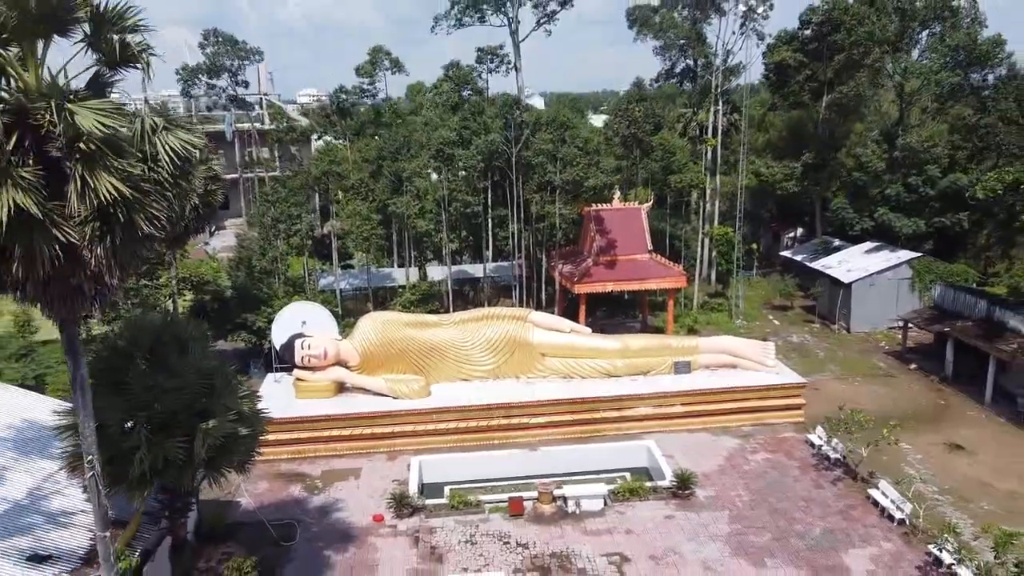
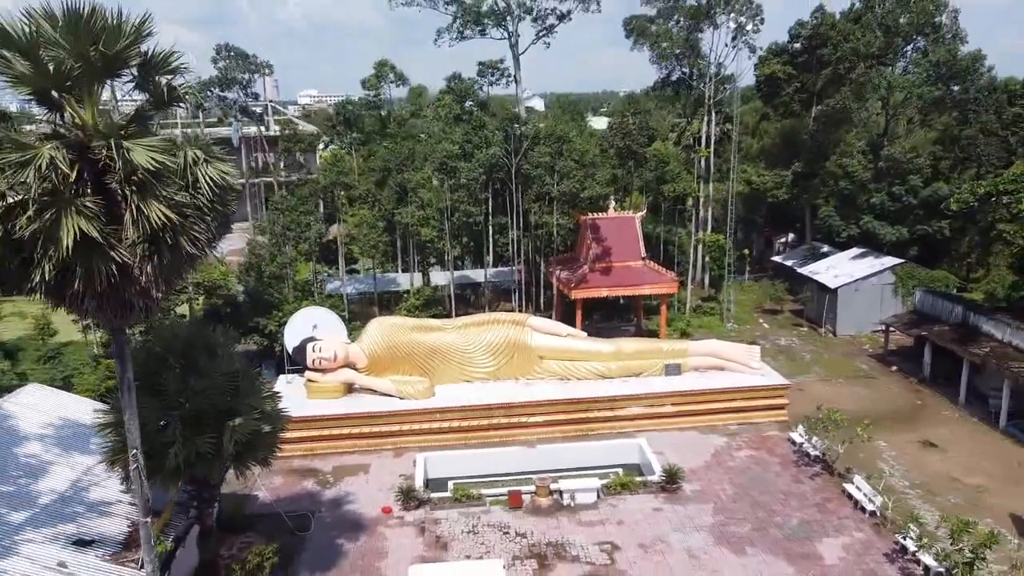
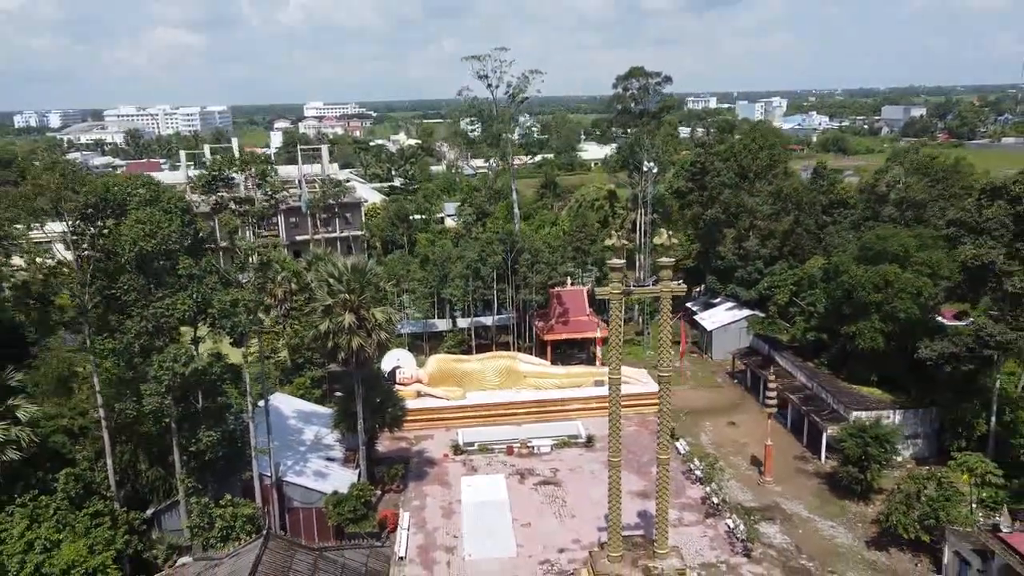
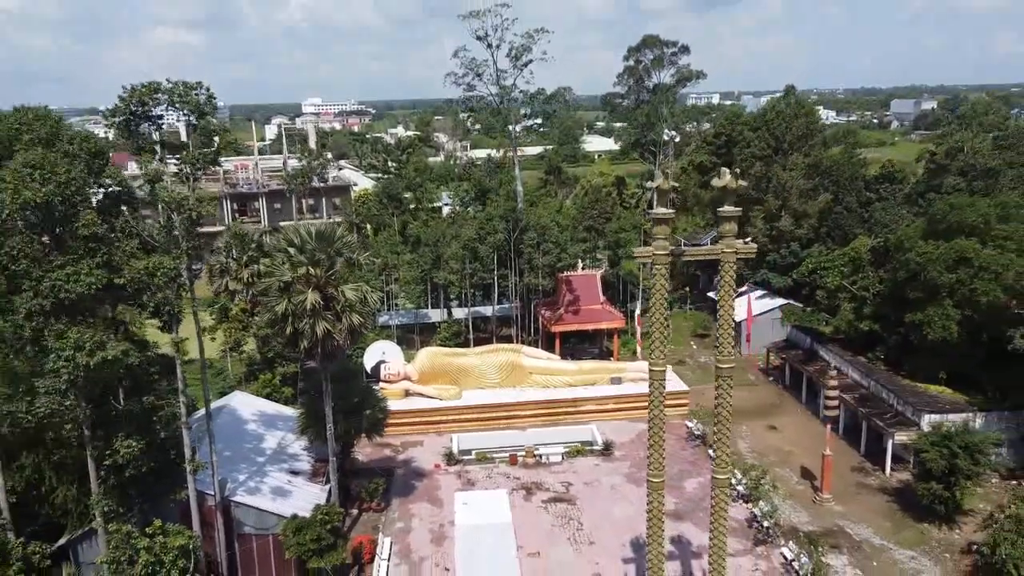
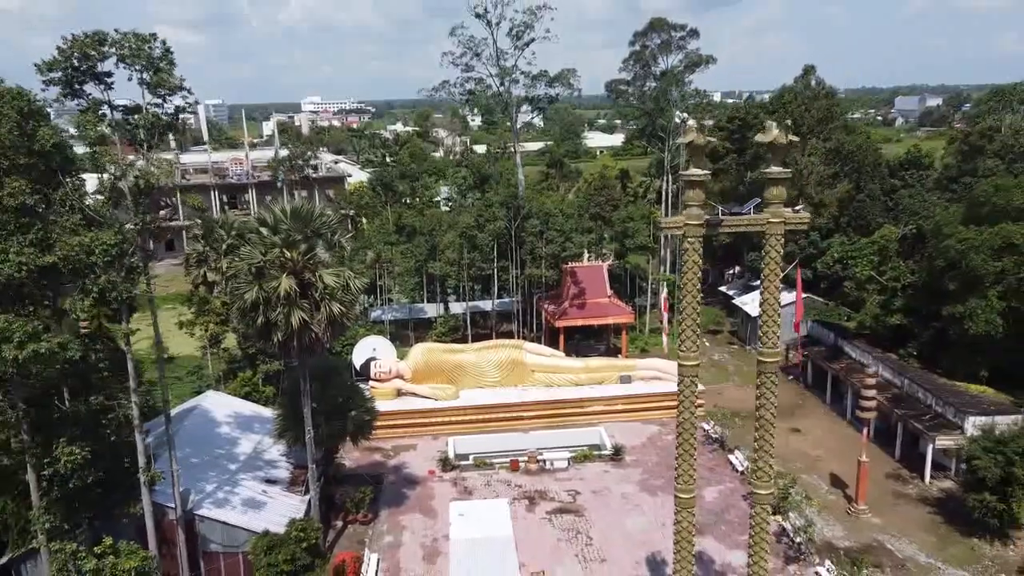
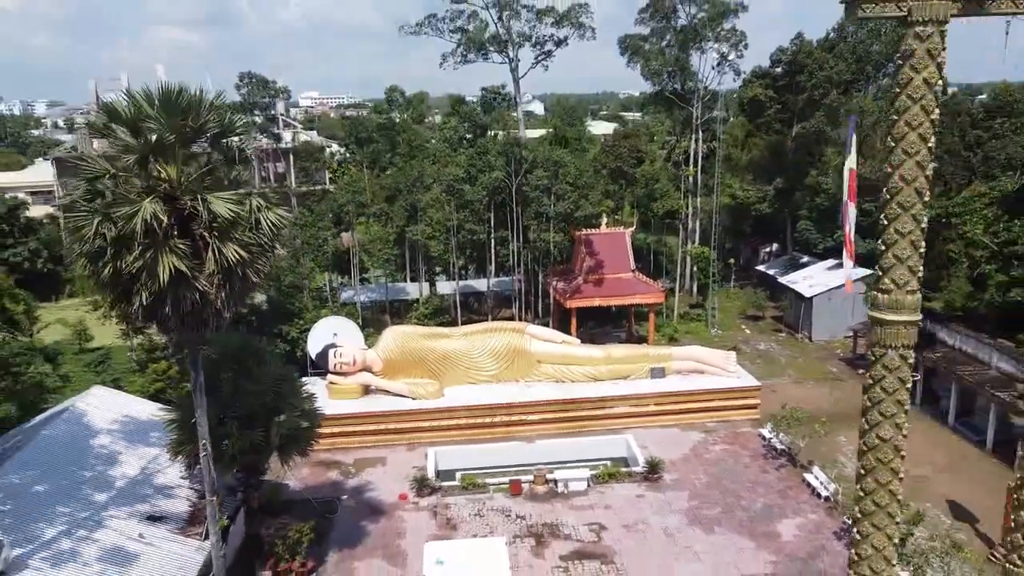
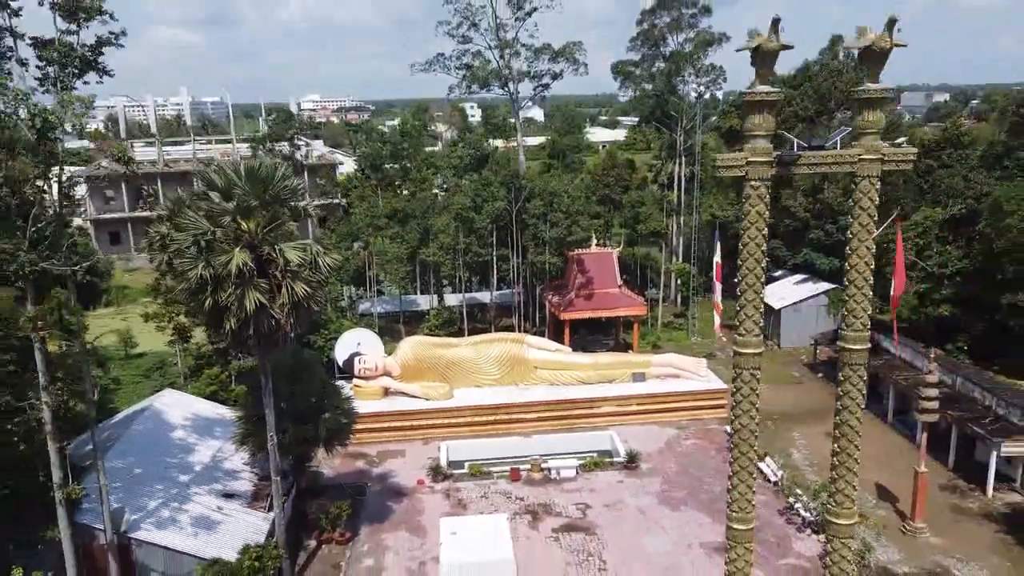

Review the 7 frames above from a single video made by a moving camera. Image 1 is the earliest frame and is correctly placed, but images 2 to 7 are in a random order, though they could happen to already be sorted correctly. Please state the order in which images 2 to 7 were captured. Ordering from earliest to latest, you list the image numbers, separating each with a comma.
2, 6, 7, 5, 4, 3
